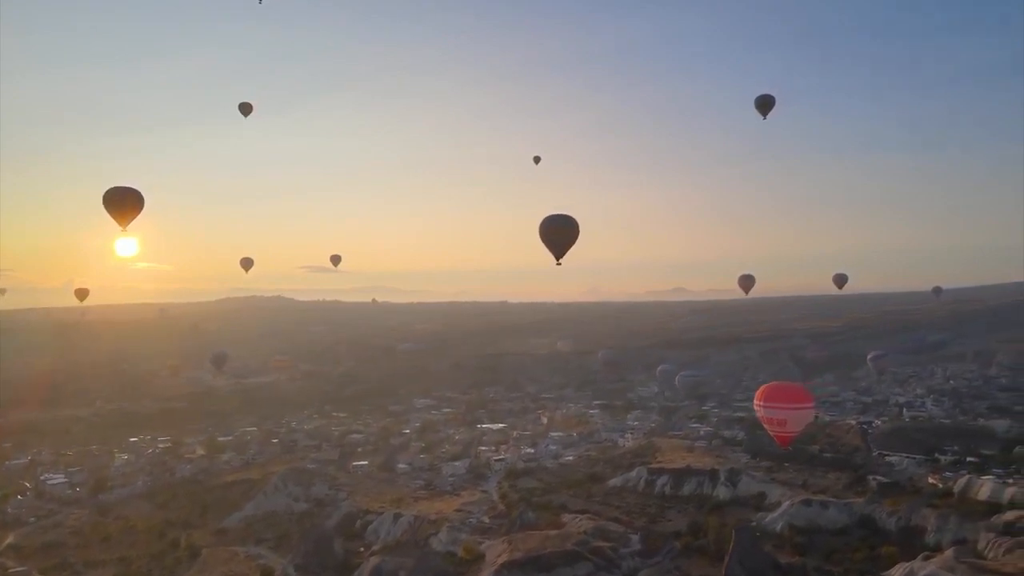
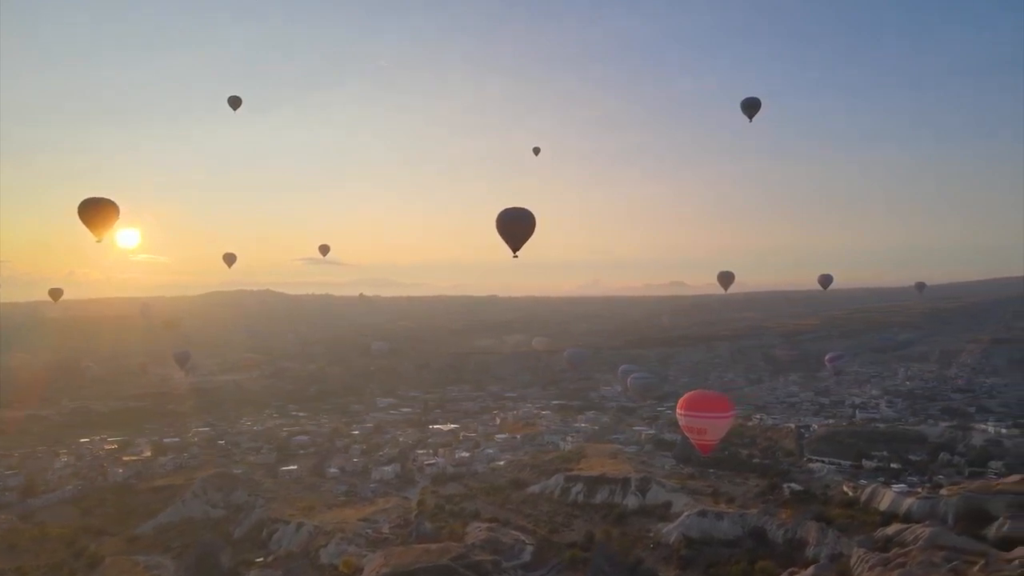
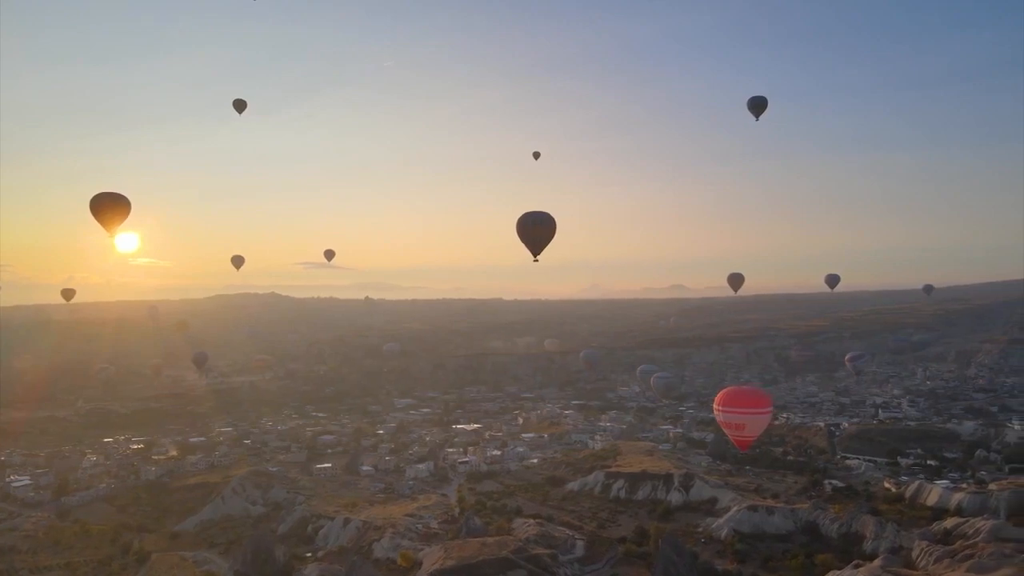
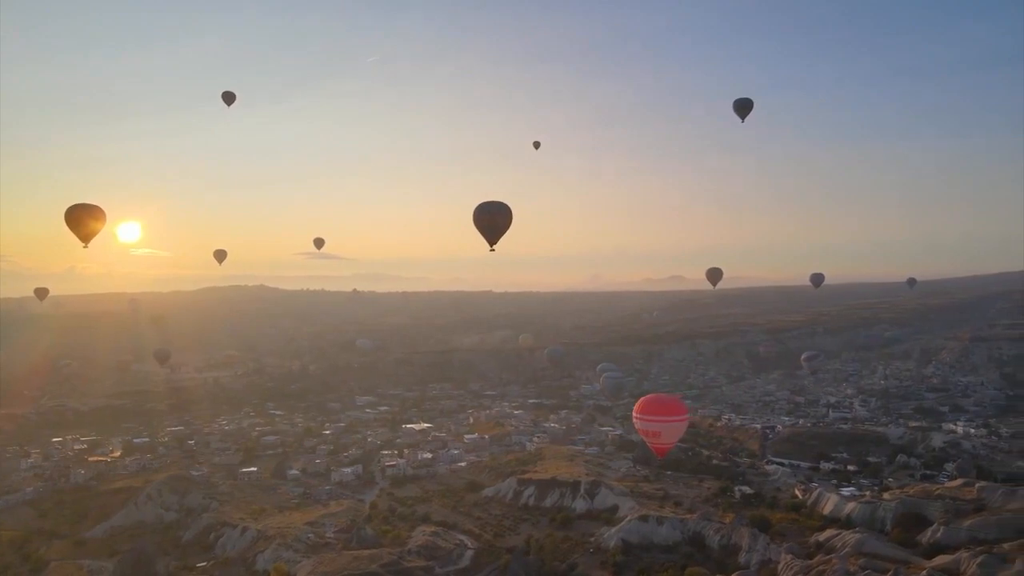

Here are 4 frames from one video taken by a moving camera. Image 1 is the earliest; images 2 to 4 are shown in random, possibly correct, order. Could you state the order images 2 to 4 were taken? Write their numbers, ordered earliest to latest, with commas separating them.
3, 2, 4
